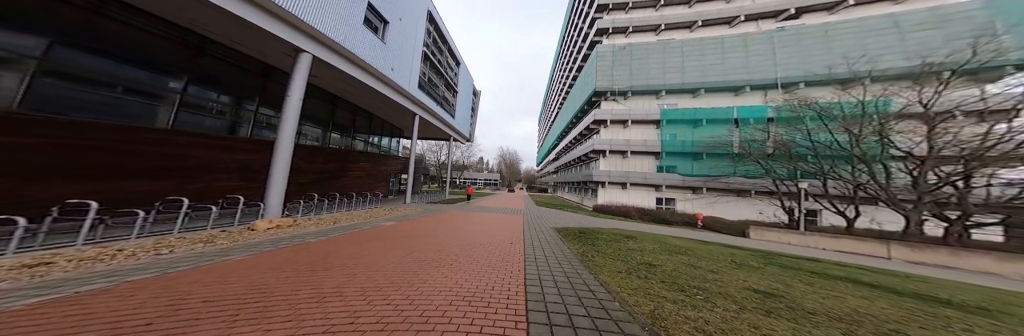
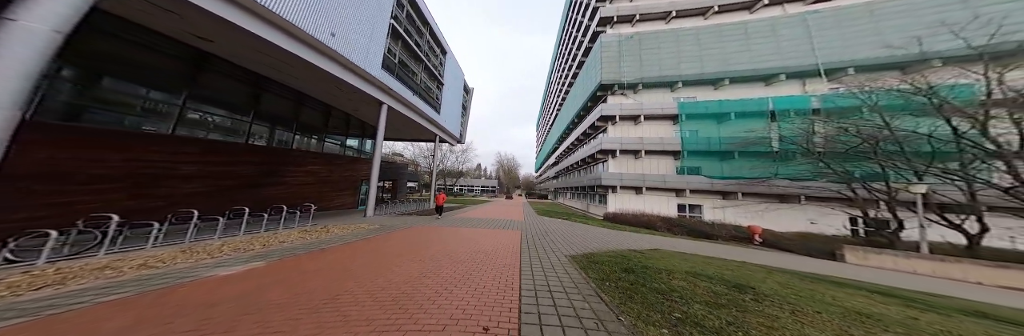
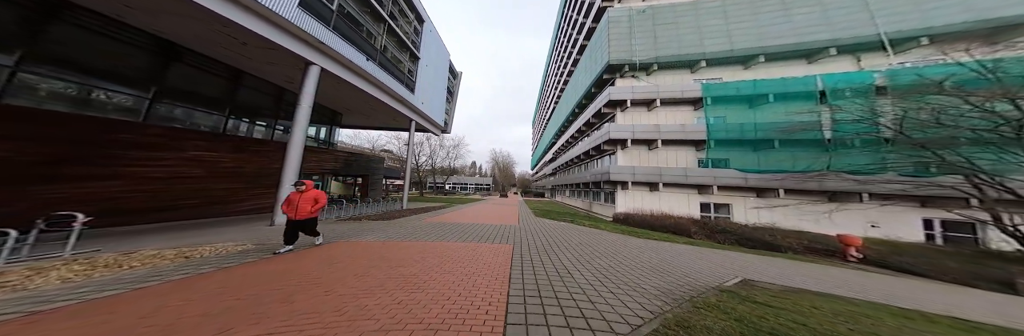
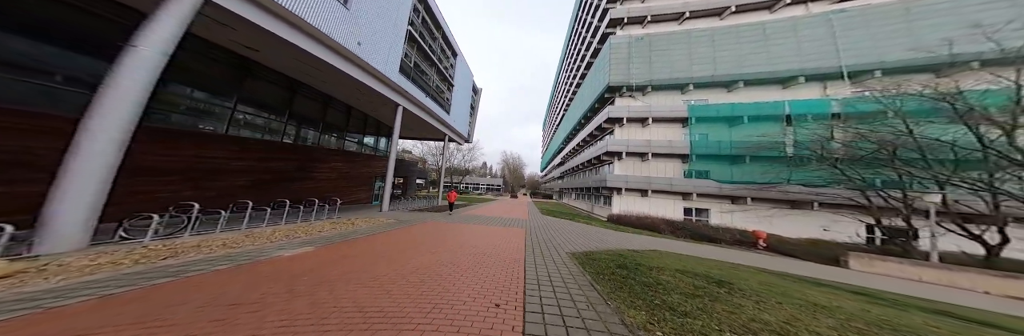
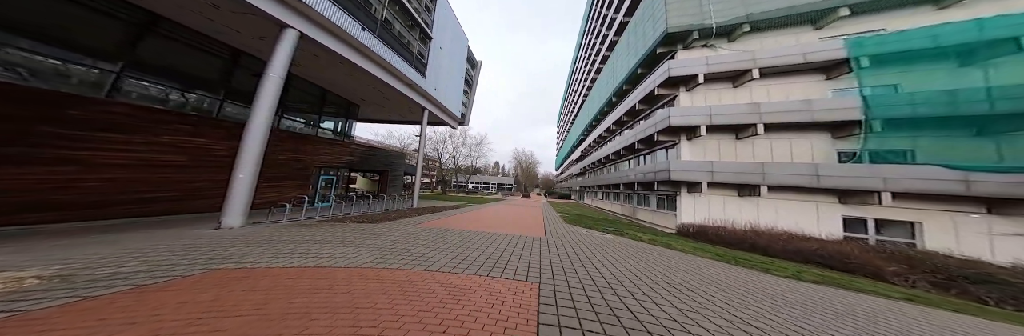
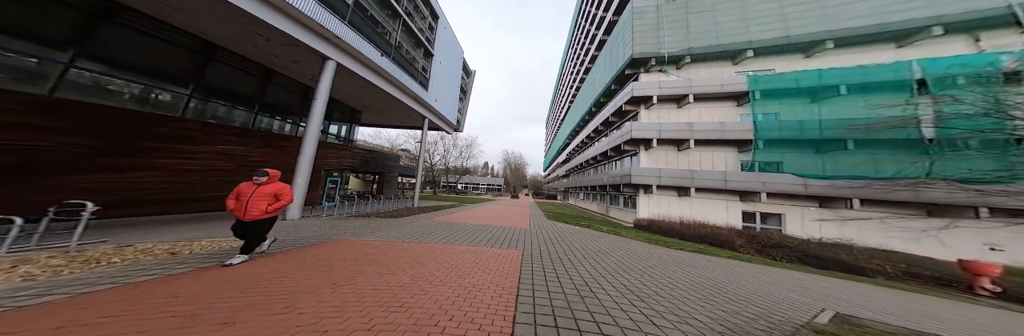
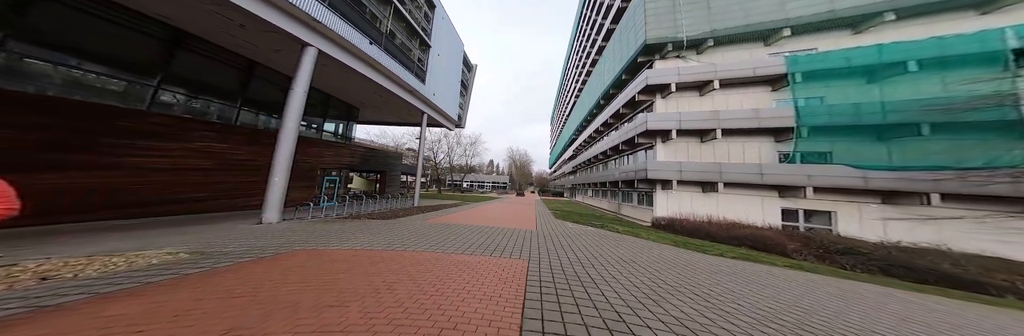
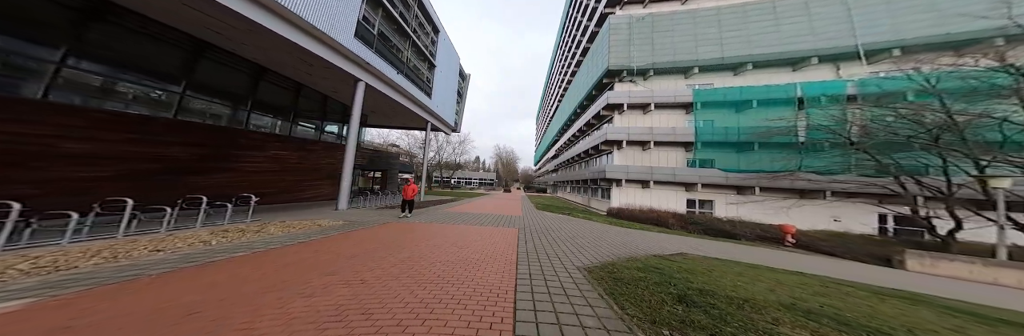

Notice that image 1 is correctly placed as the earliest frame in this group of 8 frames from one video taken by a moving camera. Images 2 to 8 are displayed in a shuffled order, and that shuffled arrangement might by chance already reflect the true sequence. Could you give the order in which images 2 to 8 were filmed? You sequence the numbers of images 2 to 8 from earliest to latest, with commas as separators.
4, 2, 8, 3, 6, 7, 5
